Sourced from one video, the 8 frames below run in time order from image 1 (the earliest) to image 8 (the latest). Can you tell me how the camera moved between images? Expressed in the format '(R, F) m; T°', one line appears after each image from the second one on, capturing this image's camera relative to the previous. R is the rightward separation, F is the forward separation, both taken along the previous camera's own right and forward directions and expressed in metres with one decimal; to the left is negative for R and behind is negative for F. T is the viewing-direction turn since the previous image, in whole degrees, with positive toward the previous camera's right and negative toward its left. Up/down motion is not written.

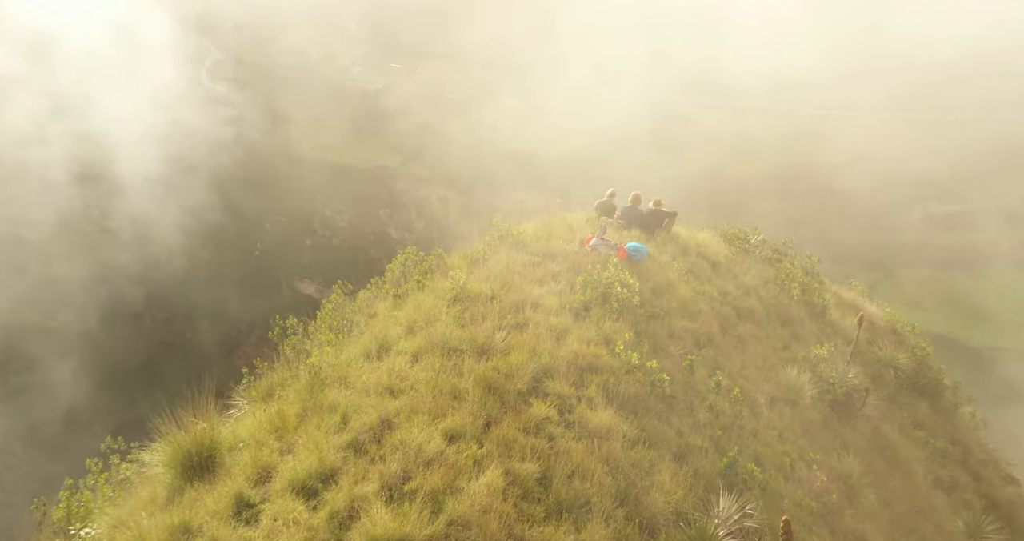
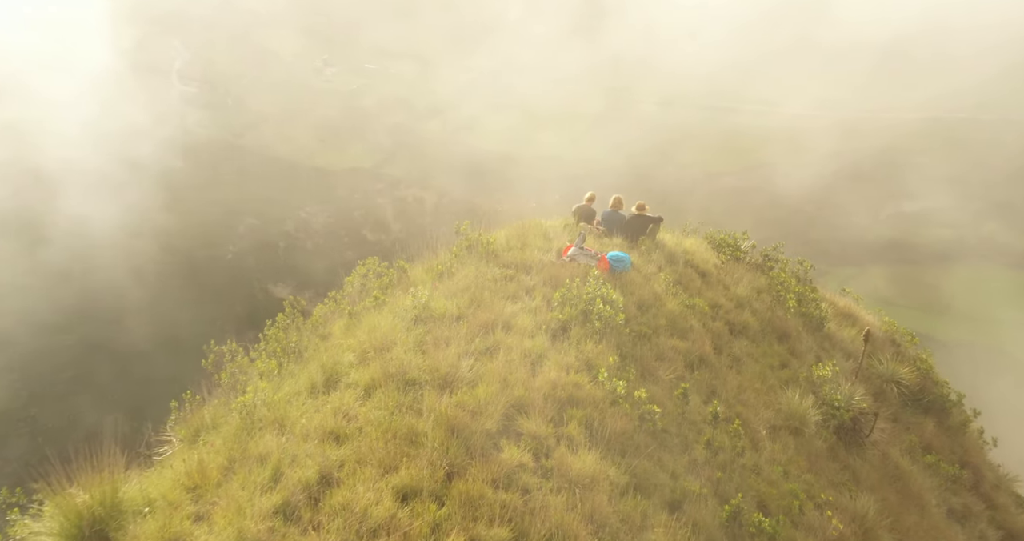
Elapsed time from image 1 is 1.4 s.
(+0.1, +1.2) m; +2°
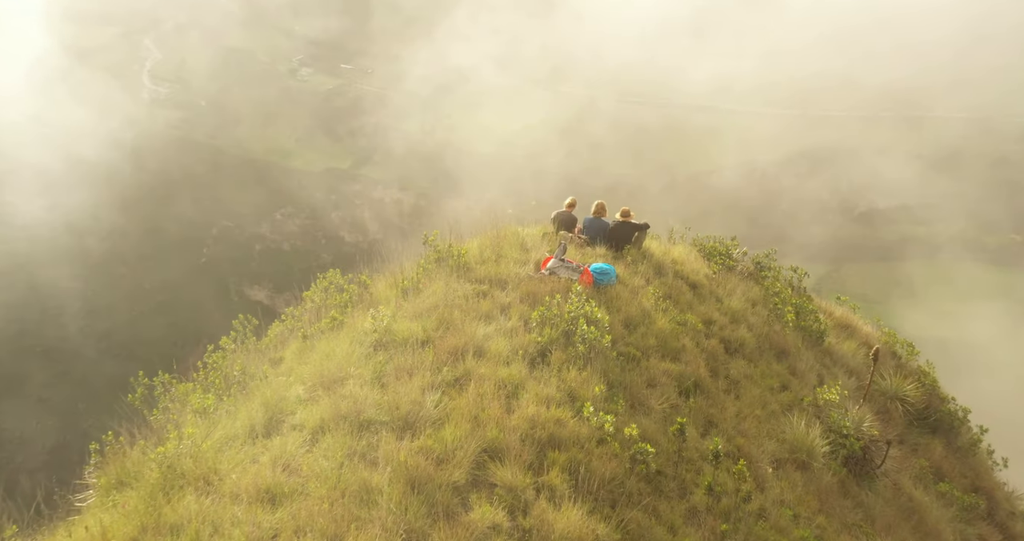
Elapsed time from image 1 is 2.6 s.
(+0.1, +1.0) m; +2°
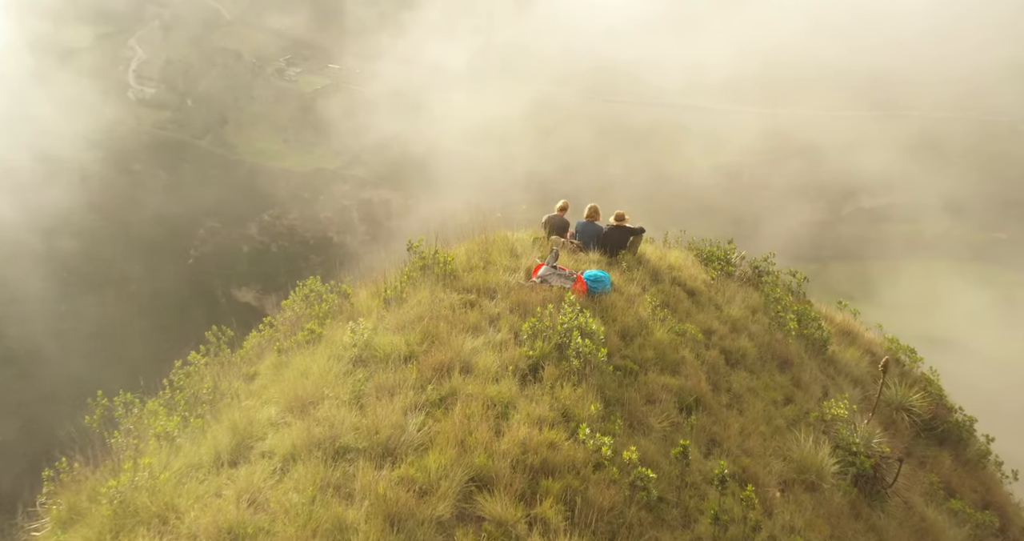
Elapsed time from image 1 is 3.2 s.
(0.0, +0.5) m; +1°
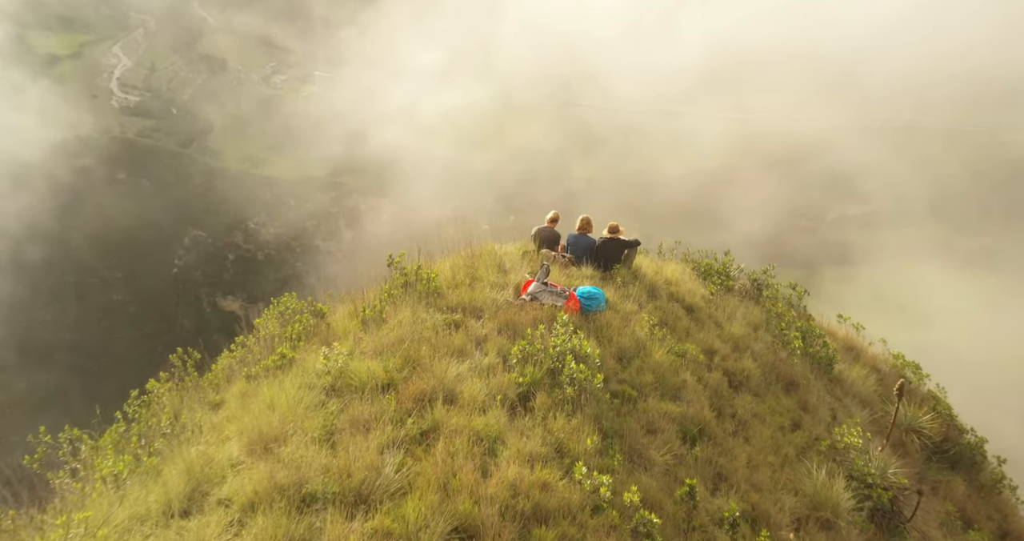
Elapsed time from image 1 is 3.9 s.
(0.0, +0.6) m; +1°
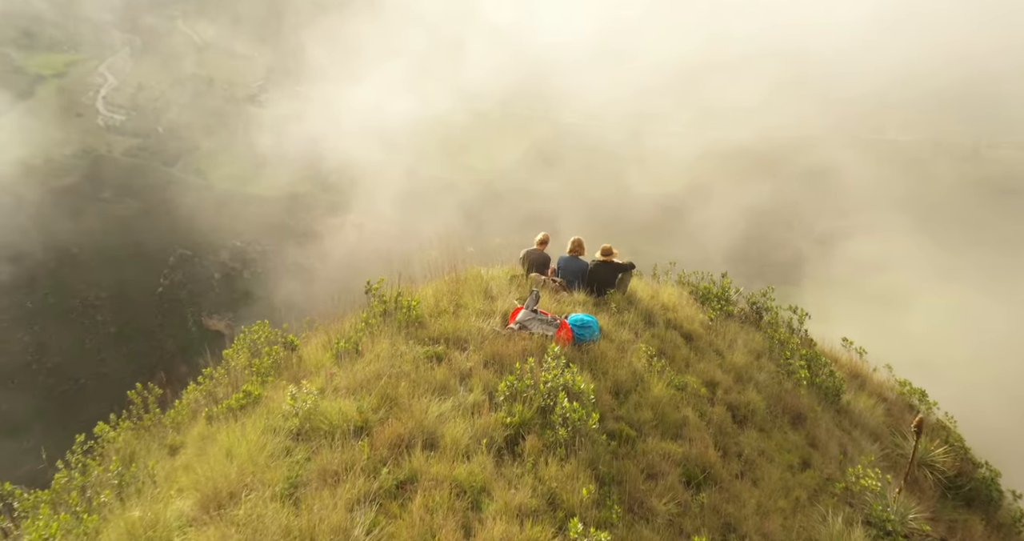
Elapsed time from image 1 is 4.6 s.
(0.0, +0.6) m; +1°
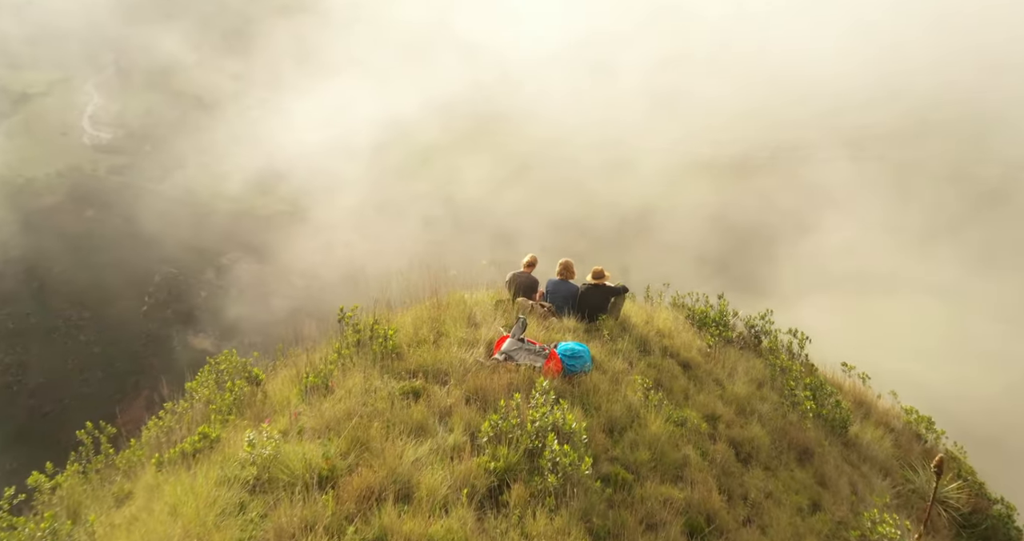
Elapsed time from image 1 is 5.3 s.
(0.0, +0.6) m; +1°
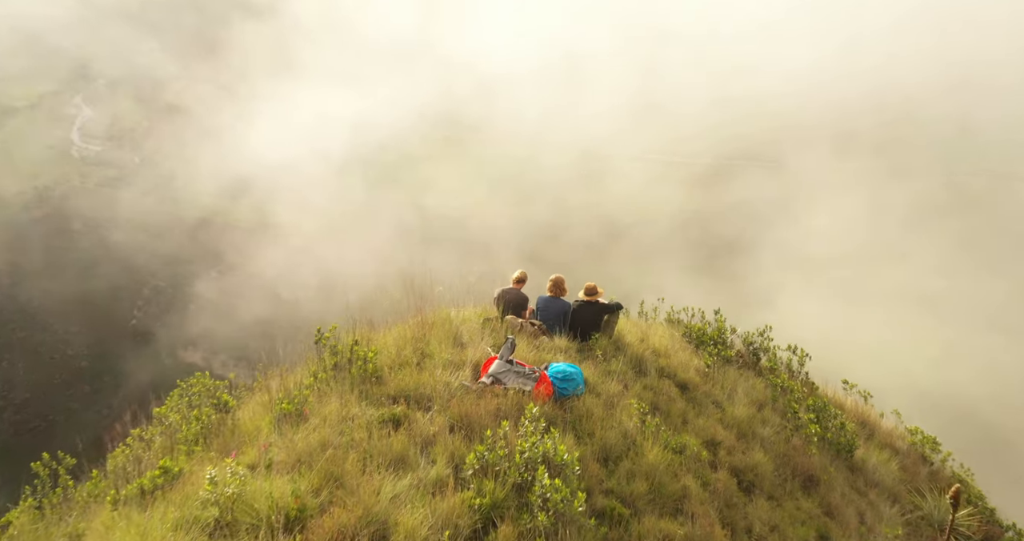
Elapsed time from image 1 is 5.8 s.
(0.0, +0.4) m; +1°
